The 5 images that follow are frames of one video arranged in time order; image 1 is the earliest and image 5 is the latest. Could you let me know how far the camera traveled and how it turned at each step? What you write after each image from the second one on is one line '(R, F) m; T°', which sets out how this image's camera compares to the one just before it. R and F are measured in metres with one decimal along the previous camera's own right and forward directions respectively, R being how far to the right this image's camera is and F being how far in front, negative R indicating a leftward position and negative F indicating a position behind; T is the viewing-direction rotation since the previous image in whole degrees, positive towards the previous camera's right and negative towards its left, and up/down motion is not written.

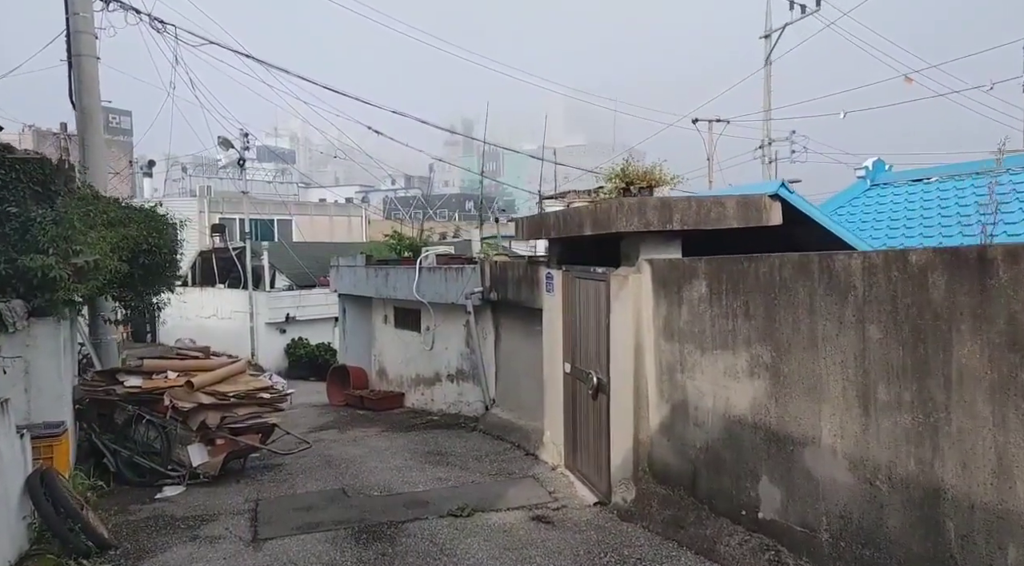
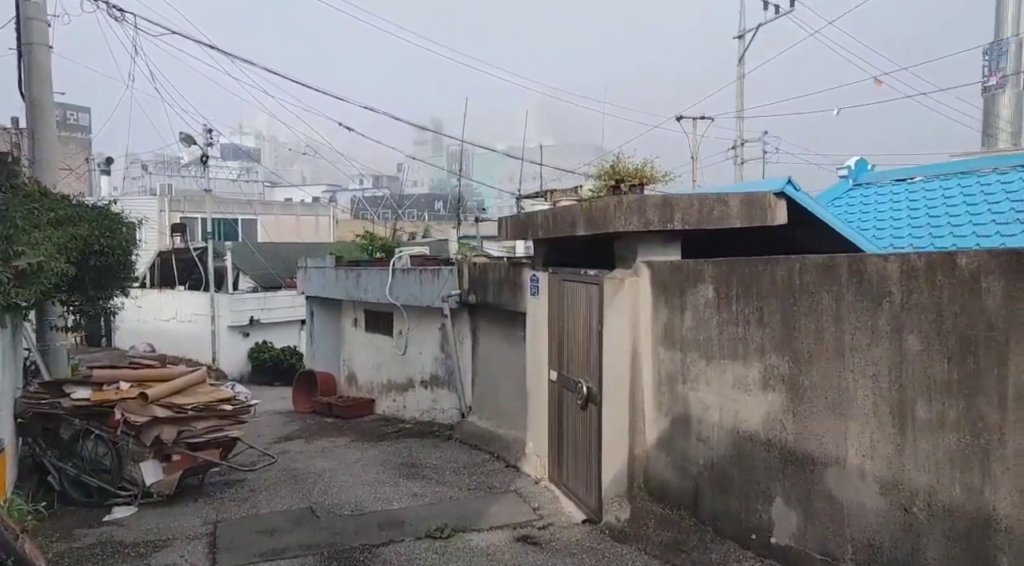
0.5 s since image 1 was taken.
(-0.1, +0.4) m; +2°
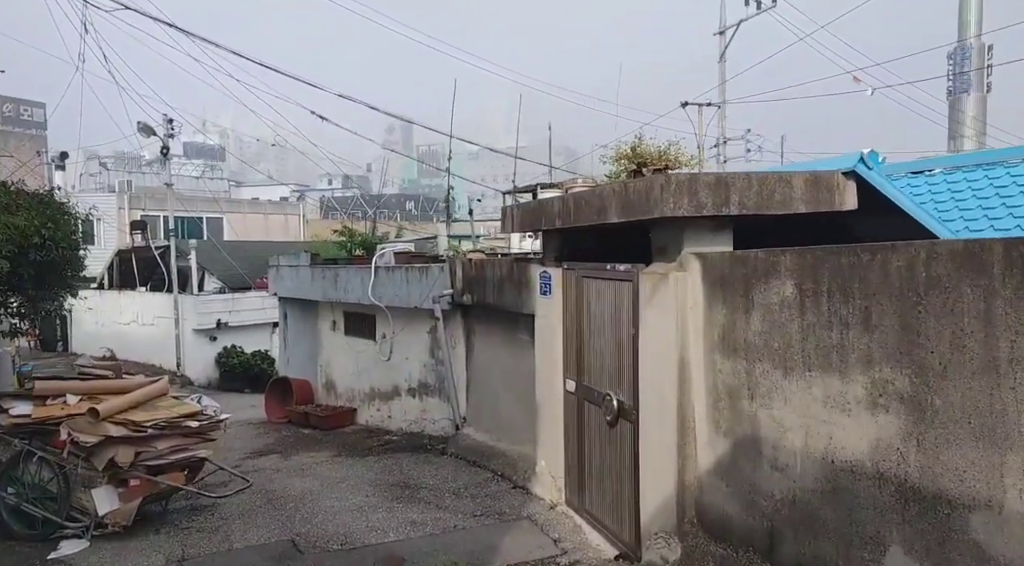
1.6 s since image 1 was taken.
(-0.3, +0.7) m; +2°
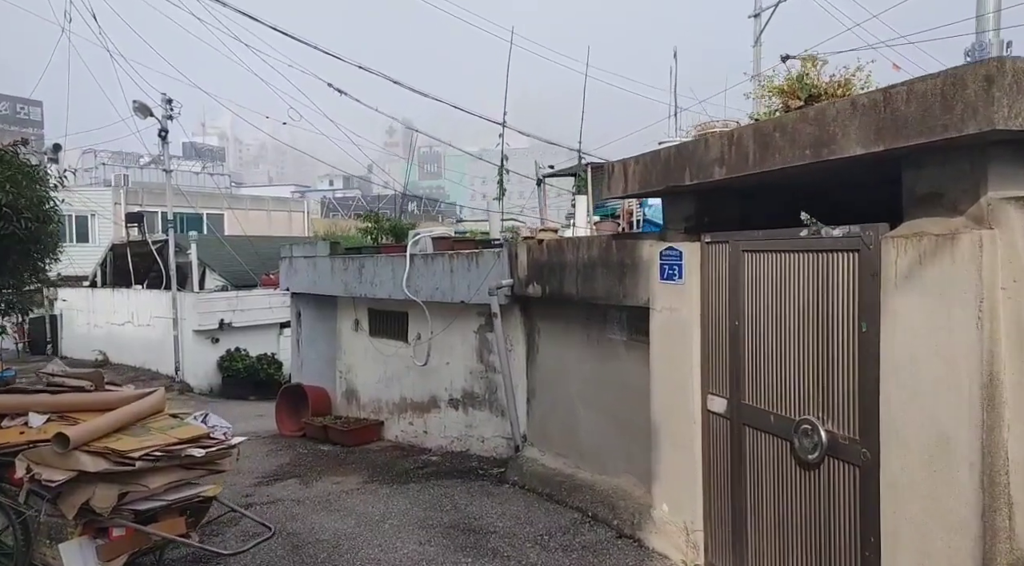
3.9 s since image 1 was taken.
(-0.7, +1.4) m; 0°
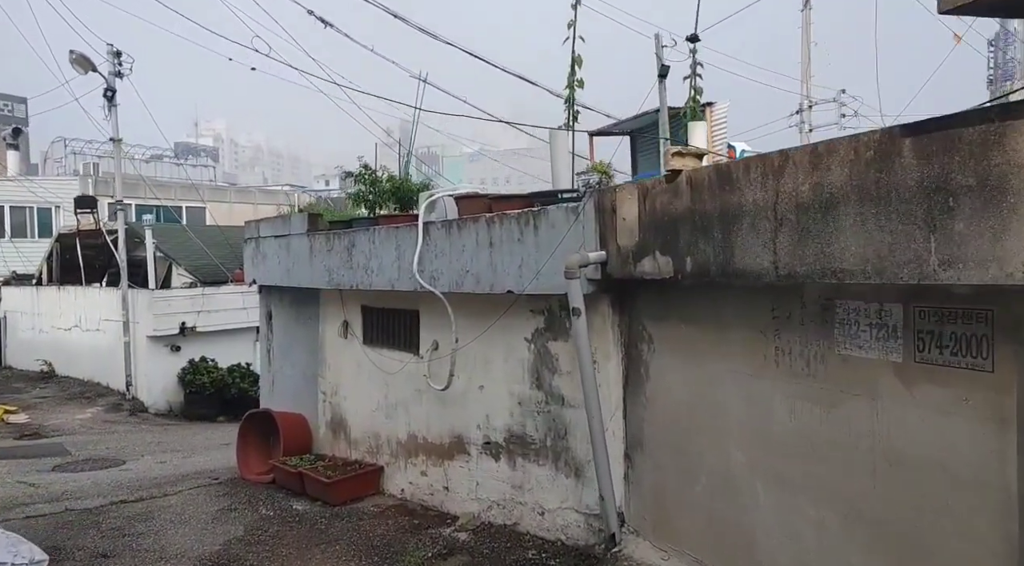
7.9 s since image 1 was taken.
(-0.5, +2.7) m; 0°
